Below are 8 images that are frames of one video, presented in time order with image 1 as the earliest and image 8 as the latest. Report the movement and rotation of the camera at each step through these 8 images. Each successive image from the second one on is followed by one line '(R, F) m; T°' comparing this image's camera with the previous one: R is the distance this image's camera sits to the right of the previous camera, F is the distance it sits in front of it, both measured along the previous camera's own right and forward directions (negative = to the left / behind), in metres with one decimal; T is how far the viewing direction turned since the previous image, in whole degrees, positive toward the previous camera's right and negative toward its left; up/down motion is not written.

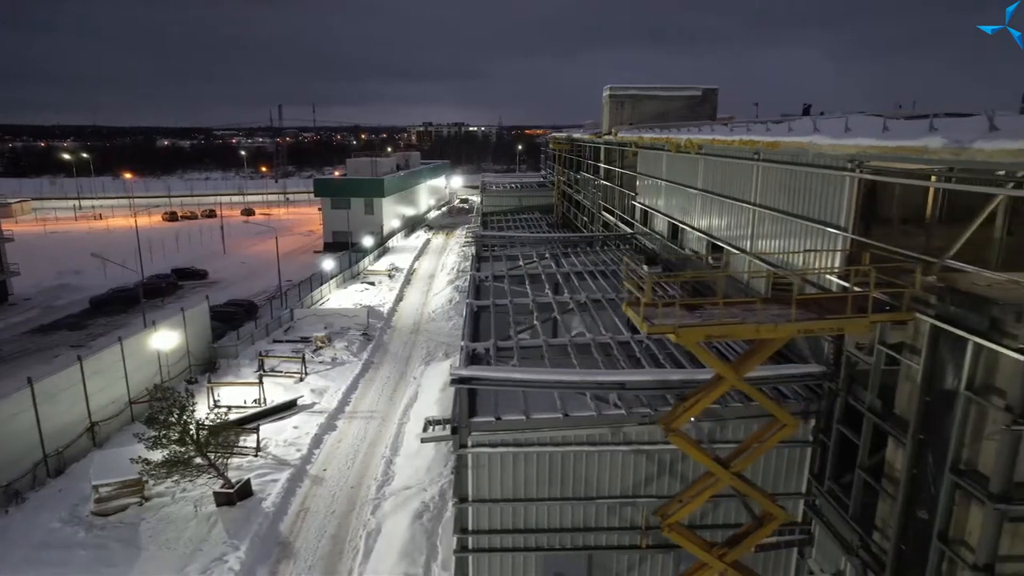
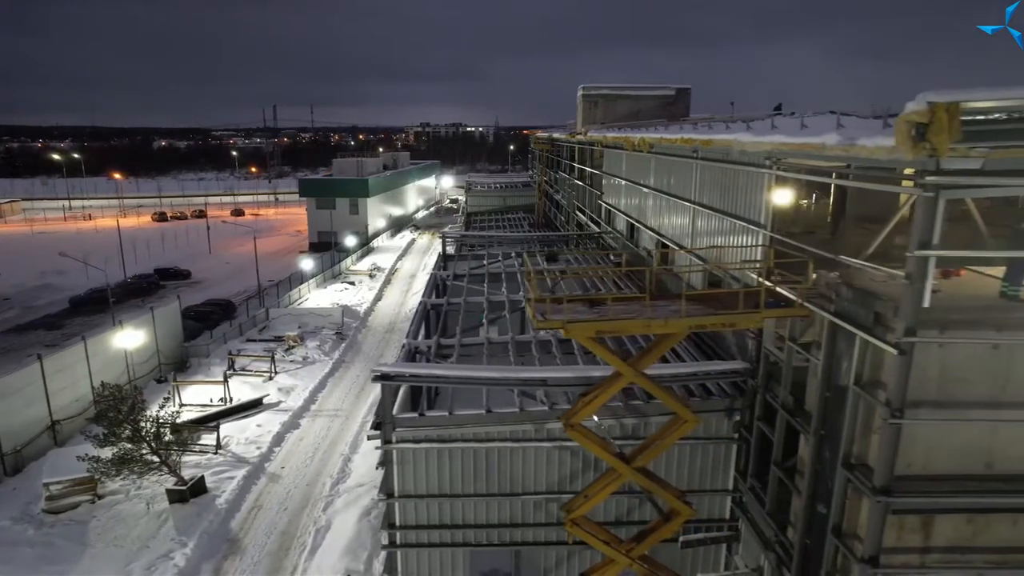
(+1.2, -0.1) m; 0°
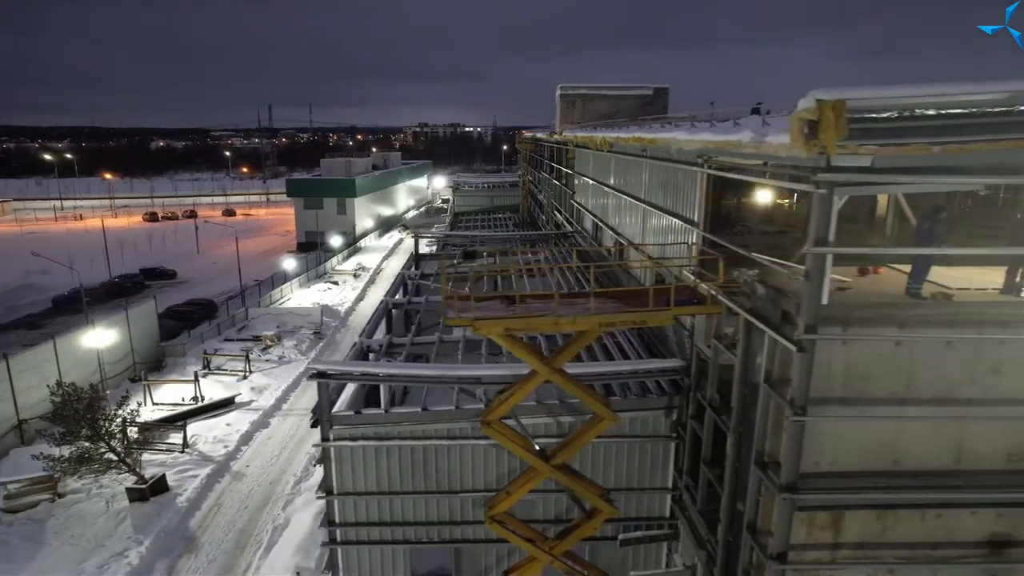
(+1.0, 0.0) m; 0°
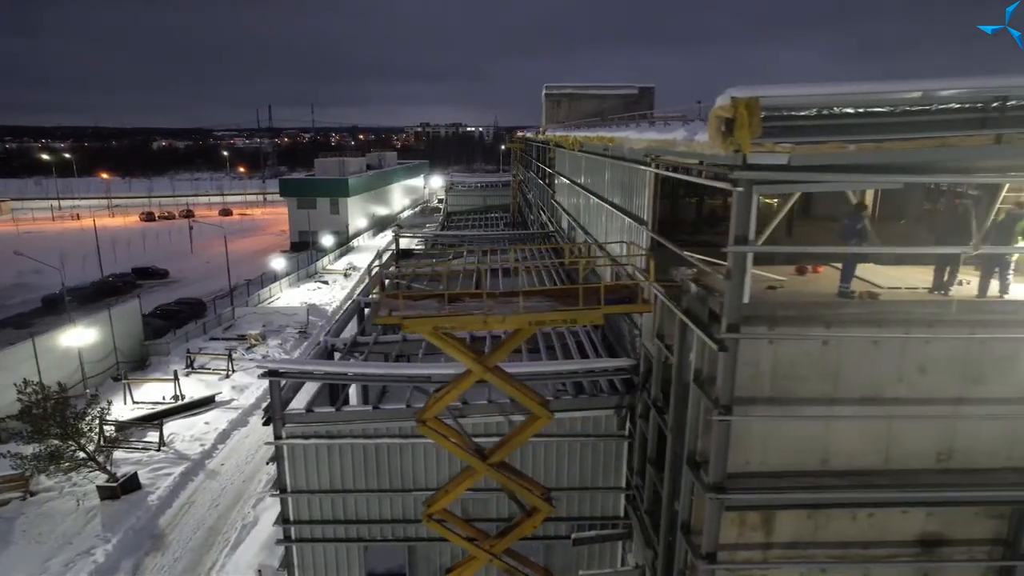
(+0.8, 0.0) m; 0°
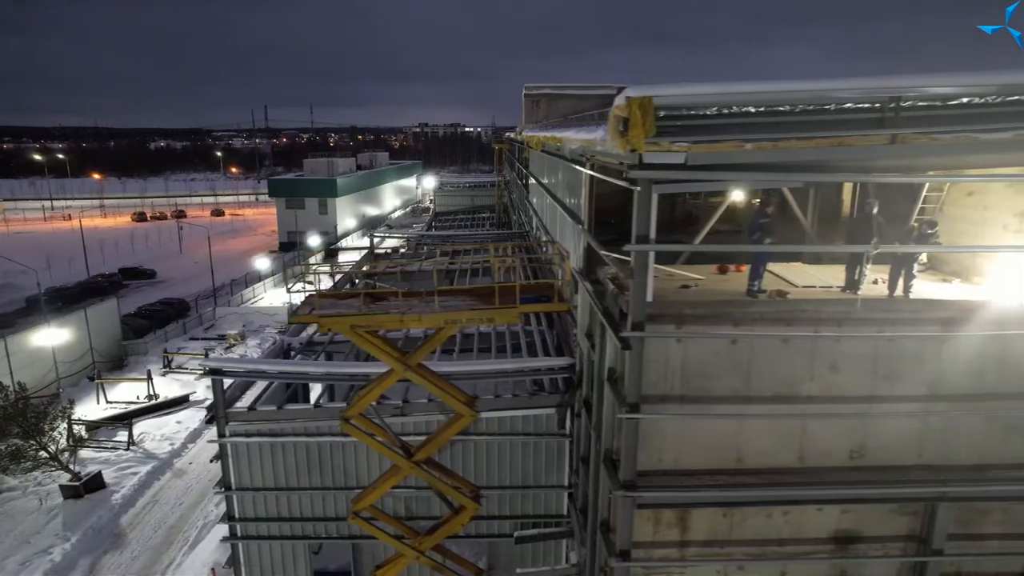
(+0.9, 0.0) m; 0°
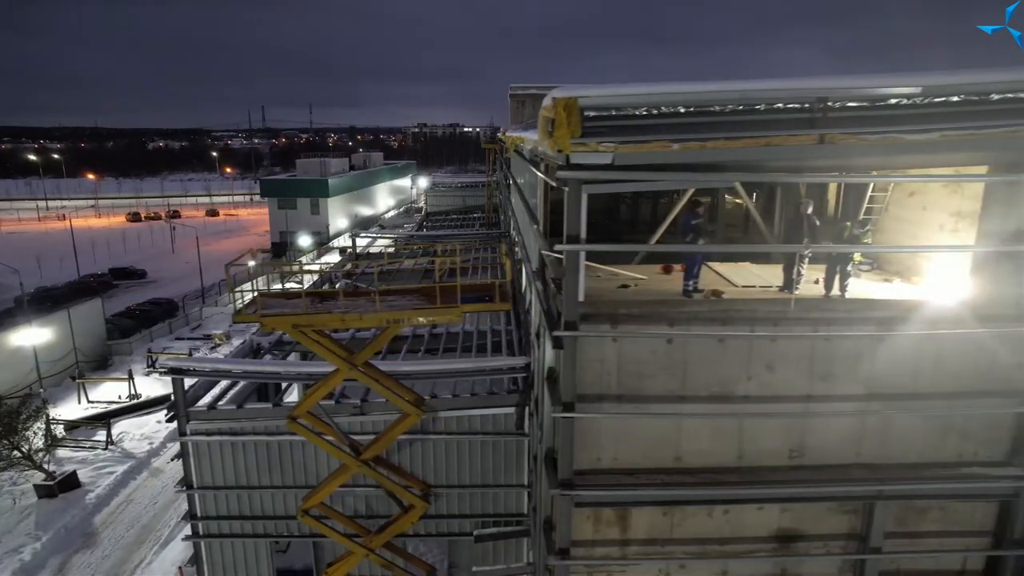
(+0.7, 0.0) m; 0°
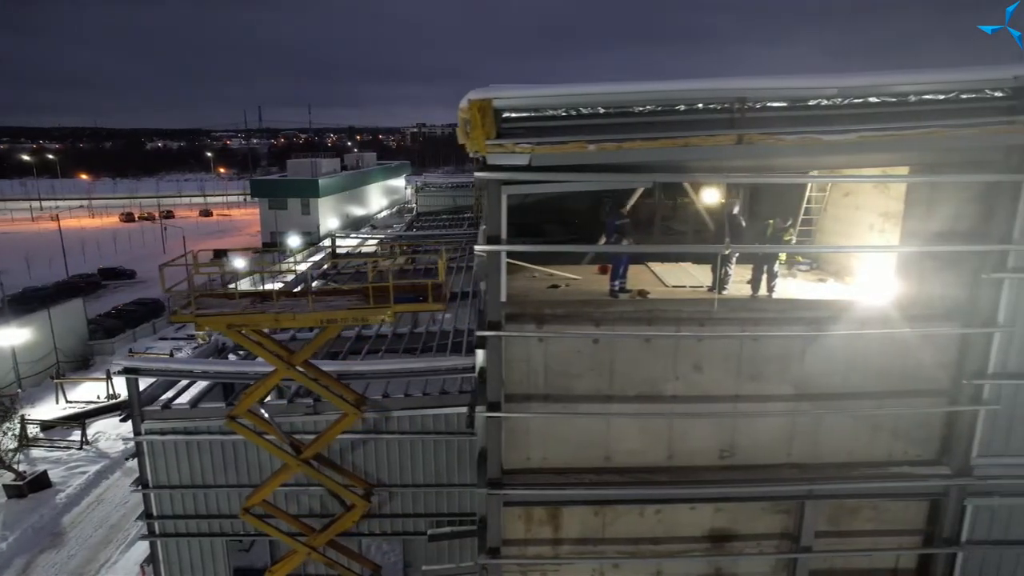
(+0.8, 0.0) m; 0°
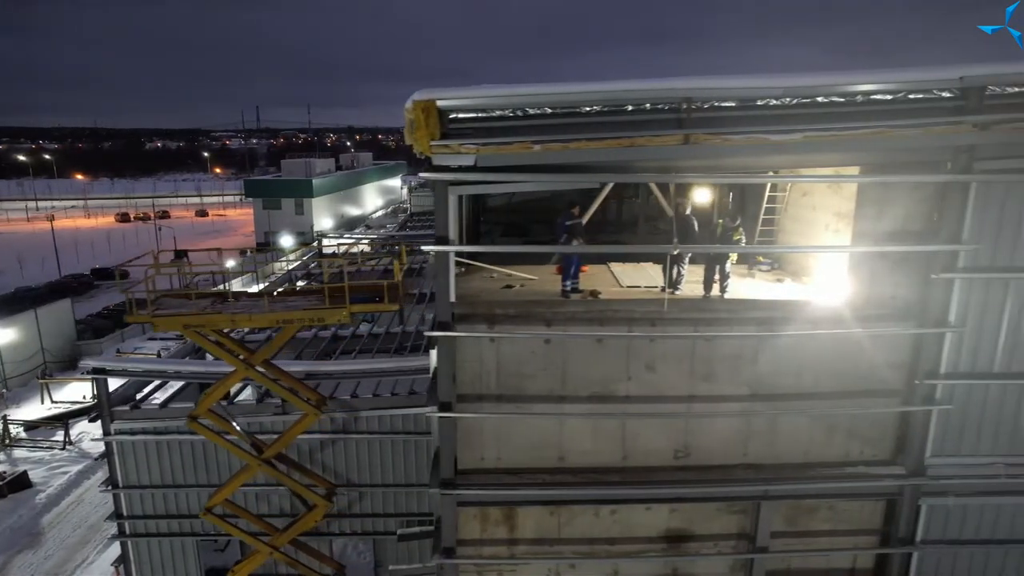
(+0.5, 0.0) m; 0°
